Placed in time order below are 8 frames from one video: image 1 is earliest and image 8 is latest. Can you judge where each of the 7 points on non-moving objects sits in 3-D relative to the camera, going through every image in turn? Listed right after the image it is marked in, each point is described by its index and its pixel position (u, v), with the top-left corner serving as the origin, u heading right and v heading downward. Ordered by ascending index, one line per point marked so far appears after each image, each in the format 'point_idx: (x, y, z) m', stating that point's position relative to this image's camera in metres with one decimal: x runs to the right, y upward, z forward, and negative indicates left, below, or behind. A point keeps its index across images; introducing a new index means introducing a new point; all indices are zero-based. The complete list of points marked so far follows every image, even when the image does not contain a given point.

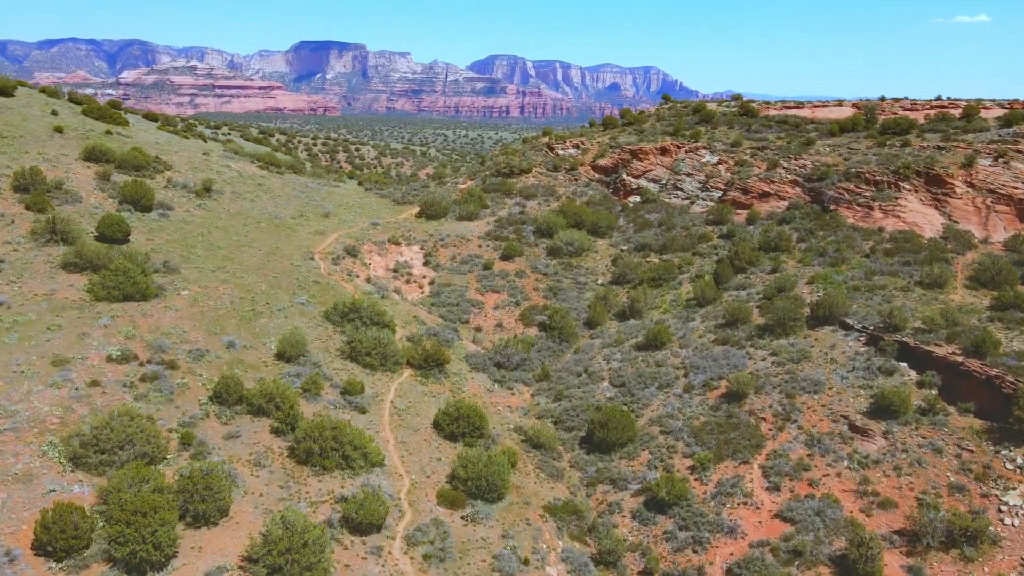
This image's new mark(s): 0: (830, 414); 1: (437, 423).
0: (+8.3, -3.3, +19.2) m
1: (-2.0, -3.7, +19.8) m
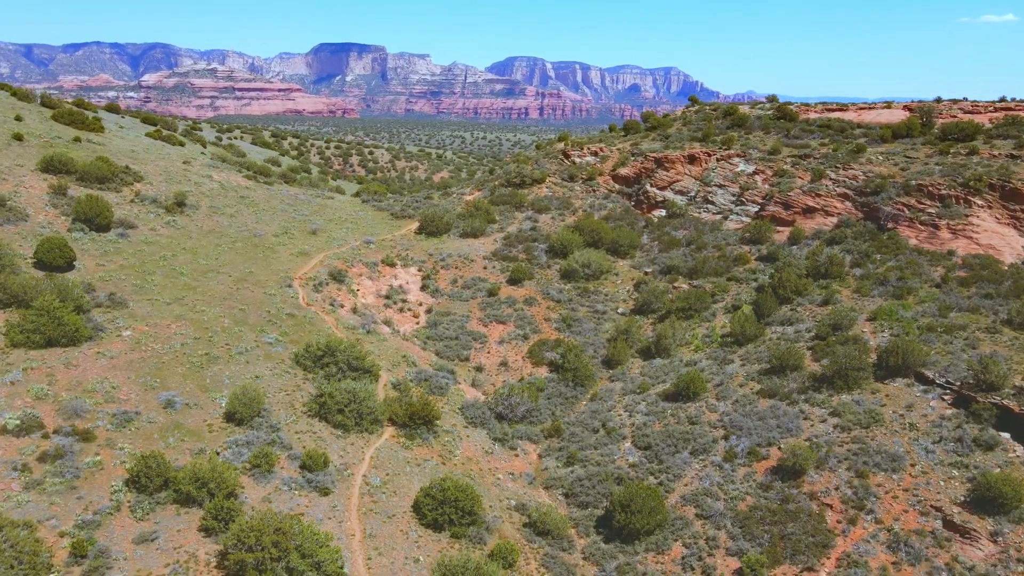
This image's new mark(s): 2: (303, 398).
0: (+8.3, -4.4, +15.1) m
1: (-2.0, -4.8, +15.9) m
2: (-5.4, -2.9, +19.0) m
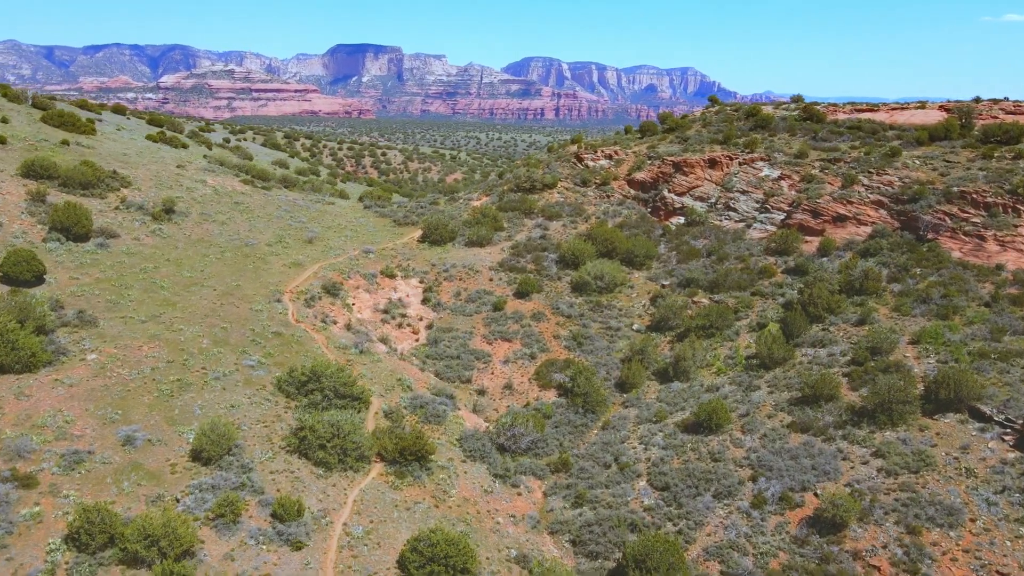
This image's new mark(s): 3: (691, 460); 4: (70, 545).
0: (+8.3, -5.0, +13.0) m
1: (-2.1, -5.3, +14.0) m
2: (-5.4, -3.3, +17.2) m
3: (+4.4, -4.3, +18.2) m
4: (-7.3, -4.3, +12.2) m
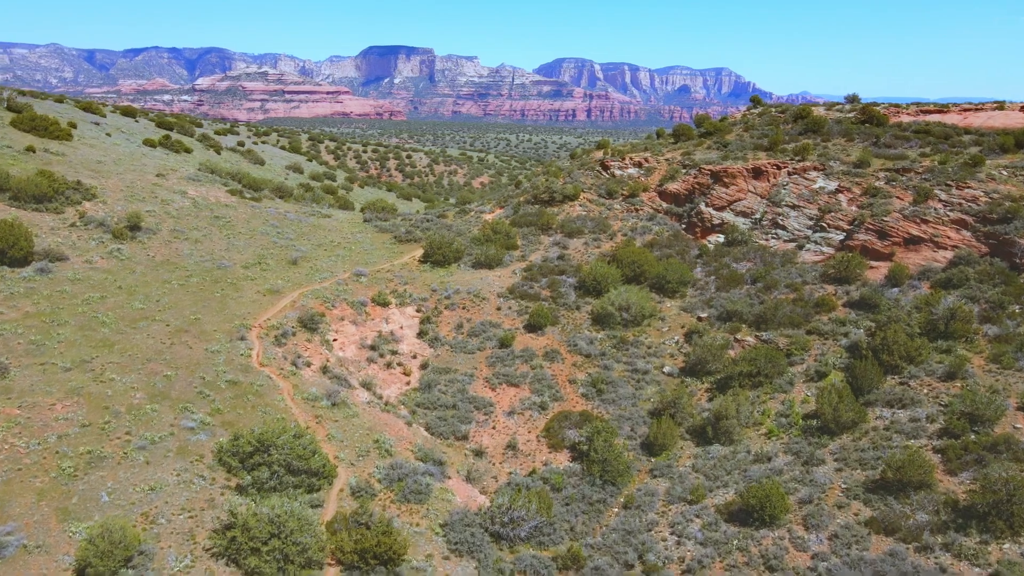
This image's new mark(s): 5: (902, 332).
0: (+7.9, -6.0, +8.7) m
1: (-2.4, -6.2, +10.2) m
2: (-5.5, -4.3, +13.4) m
3: (+4.3, -5.3, +14.0) m
4: (-7.7, -5.2, +8.6) m
5: (+10.3, -1.2, +19.3) m
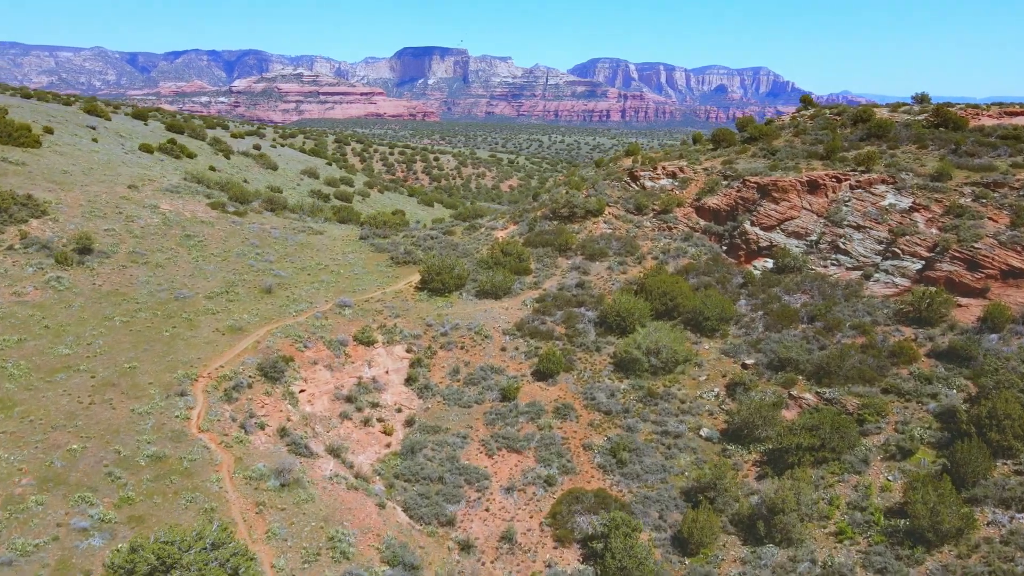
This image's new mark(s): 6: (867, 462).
0: (+7.4, -7.1, +4.4) m
1: (-2.8, -7.3, +6.4) m
2: (-5.8, -5.3, +9.8) m
3: (+4.0, -6.4, +9.9) m
4: (-8.2, -6.2, +5.0) m
5: (+10.2, -2.3, +14.9) m
6: (+7.5, -3.7, +15.5) m
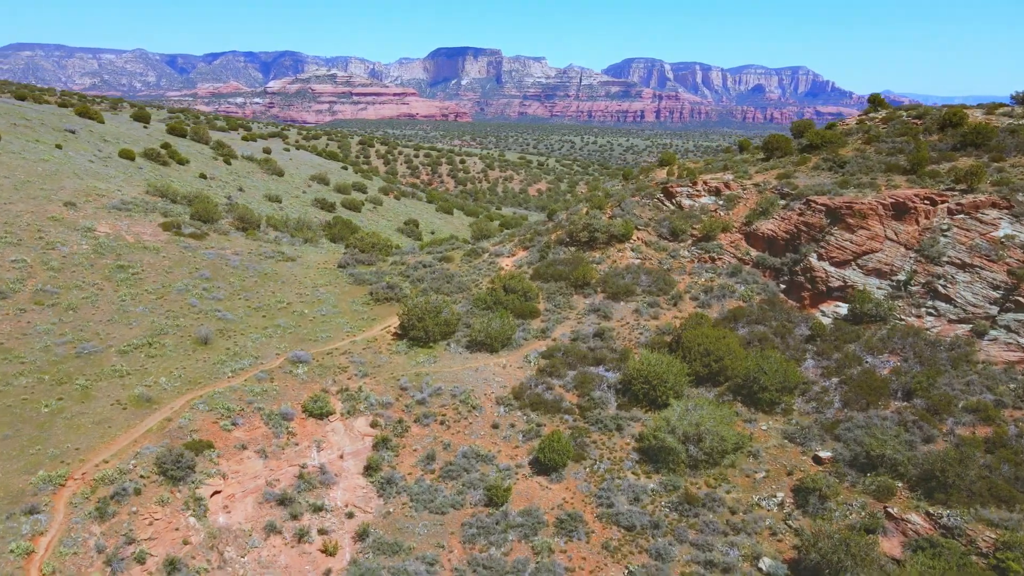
0: (+6.5, -8.5, -0.8) m
1: (-3.7, -8.5, +1.6) m
2: (-6.5, -6.5, +5.1) m
3: (+3.3, -7.7, +4.8) m
4: (-9.1, -7.4, +0.5) m
5: (+9.8, -3.7, +9.5) m
6: (+7.1, -5.0, +10.3) m
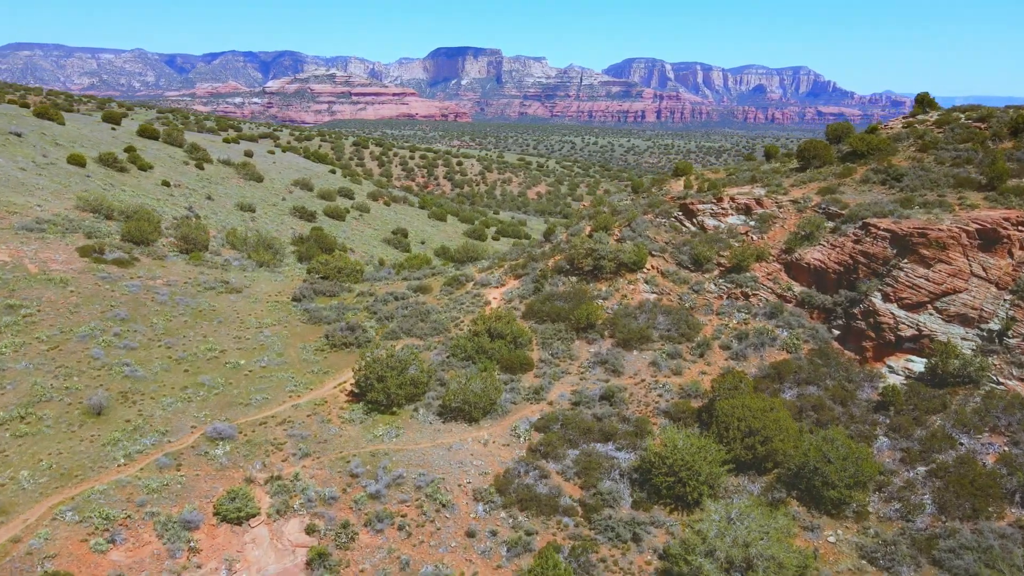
0: (+6.1, -9.5, -4.9) m
1: (-4.0, -9.5, -2.5) m
2: (-6.8, -7.6, +1.0) m
3: (+3.0, -8.7, +0.7) m
4: (-9.4, -8.4, -3.6) m
5: (+9.5, -4.7, +5.5) m
6: (+6.8, -6.0, +6.2) m
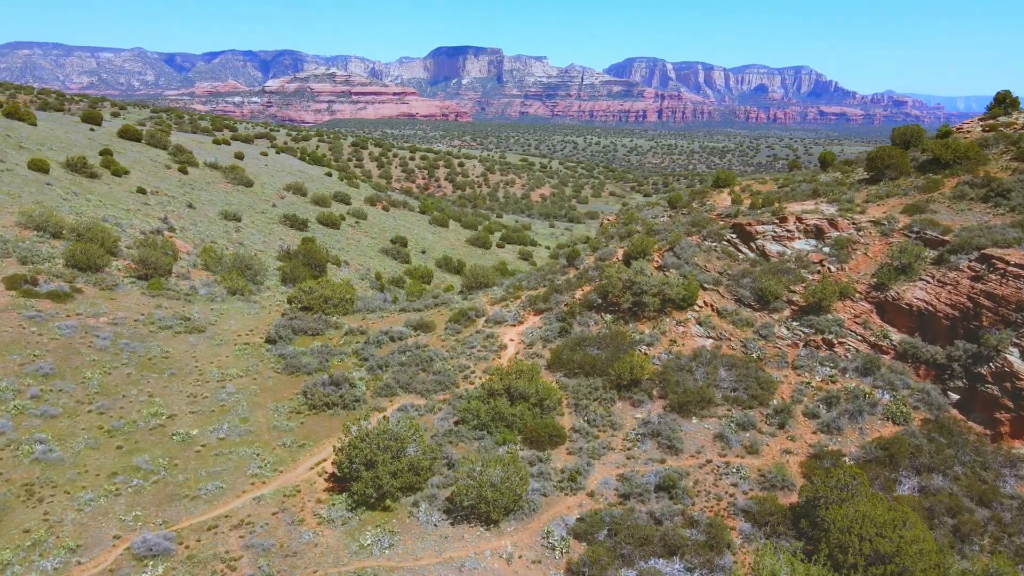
0: (+6.6, -10.4, -8.5) m
1: (-3.5, -10.4, -6.1) m
2: (-6.3, -8.5, -2.6) m
3: (+3.5, -9.6, -2.8) m
4: (-9.0, -9.3, -7.2) m
5: (+9.9, -5.6, +1.9) m
6: (+7.3, -7.0, +2.6) m
